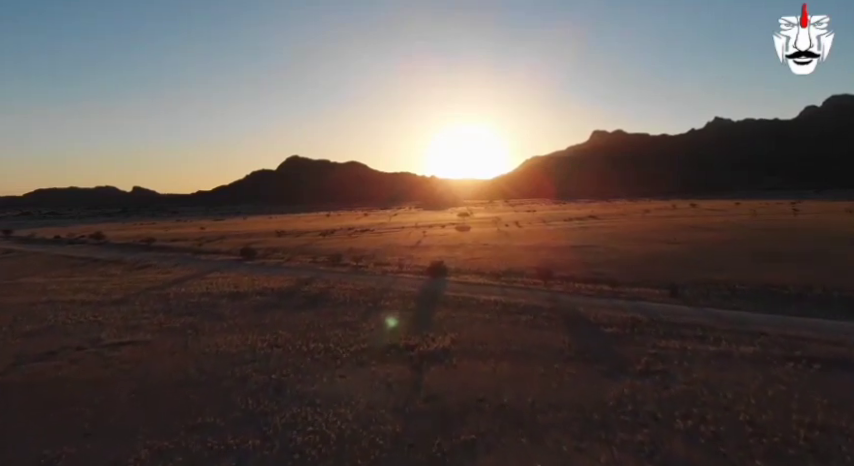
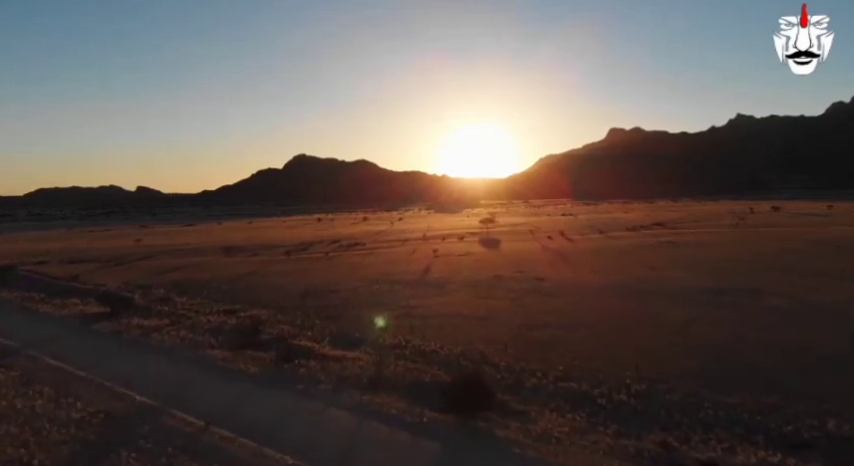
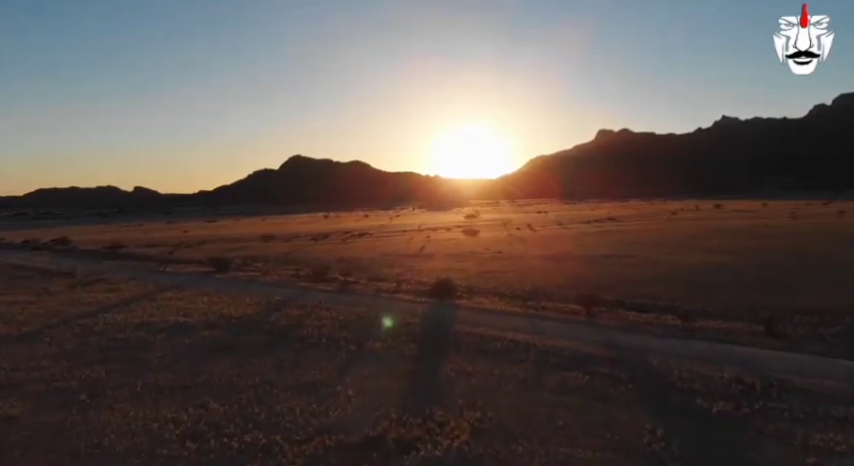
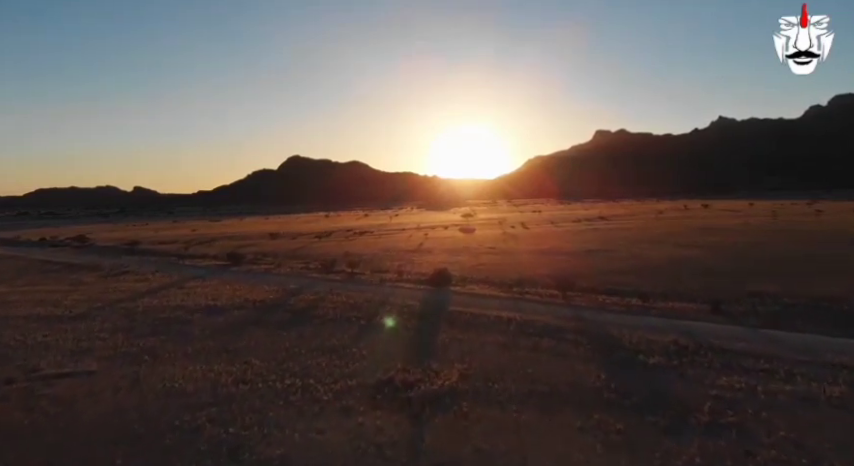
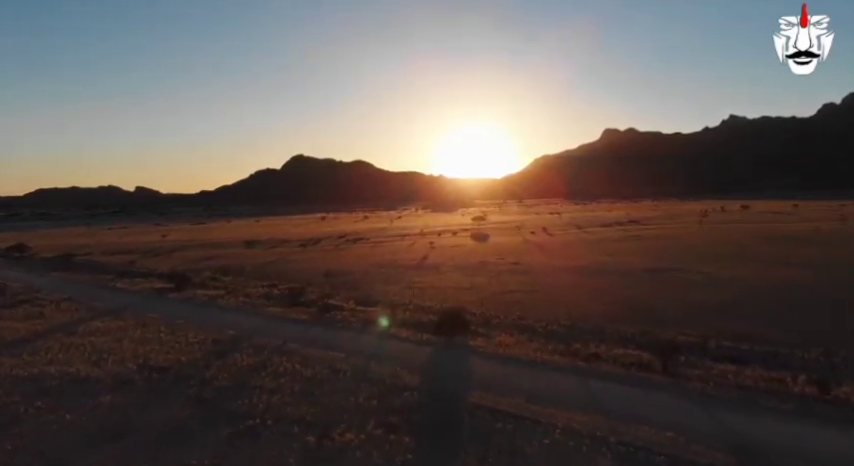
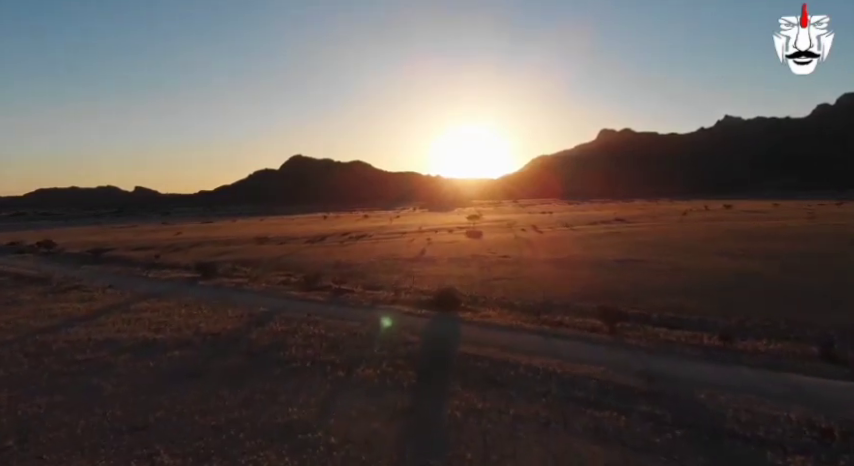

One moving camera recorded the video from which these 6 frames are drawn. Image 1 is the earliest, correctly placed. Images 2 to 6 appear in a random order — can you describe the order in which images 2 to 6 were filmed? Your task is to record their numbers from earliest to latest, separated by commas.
4, 3, 6, 5, 2
